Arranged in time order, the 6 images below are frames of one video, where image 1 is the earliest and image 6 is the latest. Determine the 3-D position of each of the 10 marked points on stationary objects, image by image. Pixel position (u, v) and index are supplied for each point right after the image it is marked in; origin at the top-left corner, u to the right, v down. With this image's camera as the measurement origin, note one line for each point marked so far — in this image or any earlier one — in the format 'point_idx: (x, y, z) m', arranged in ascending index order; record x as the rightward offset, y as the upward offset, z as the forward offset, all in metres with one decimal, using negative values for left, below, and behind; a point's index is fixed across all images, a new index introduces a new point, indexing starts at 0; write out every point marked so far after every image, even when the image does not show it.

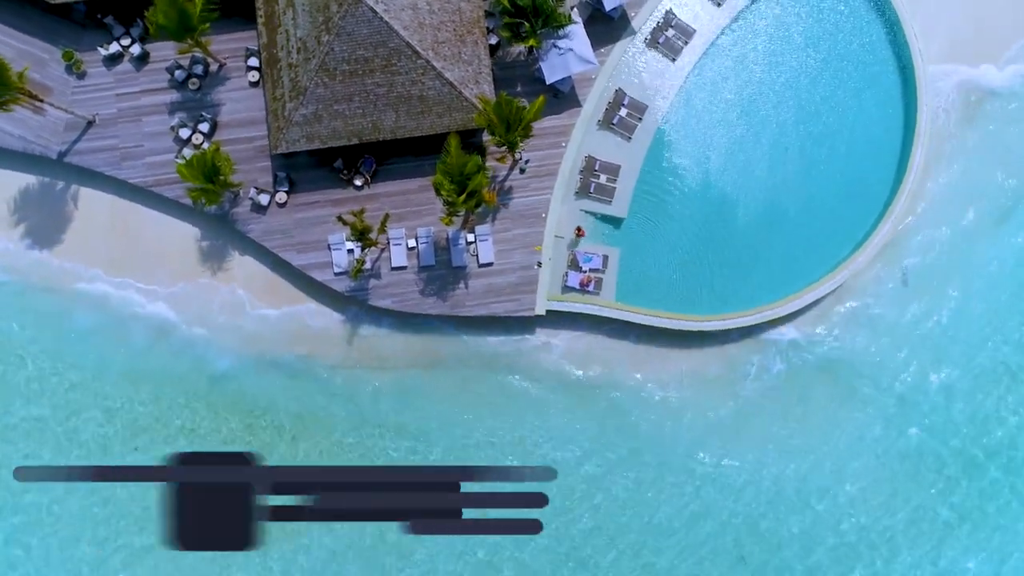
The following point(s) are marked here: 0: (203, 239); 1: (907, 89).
0: (-7.5, +1.2, +15.7) m
1: (+9.7, +5.0, +15.9) m
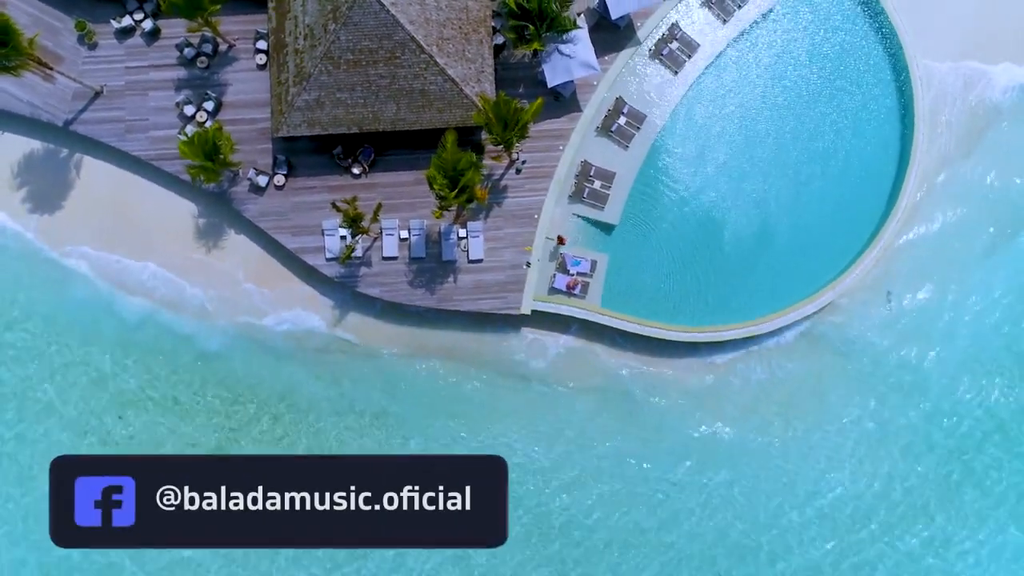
0: (-7.7, +1.8, +16.0) m
1: (+9.8, +4.3, +16.0) m
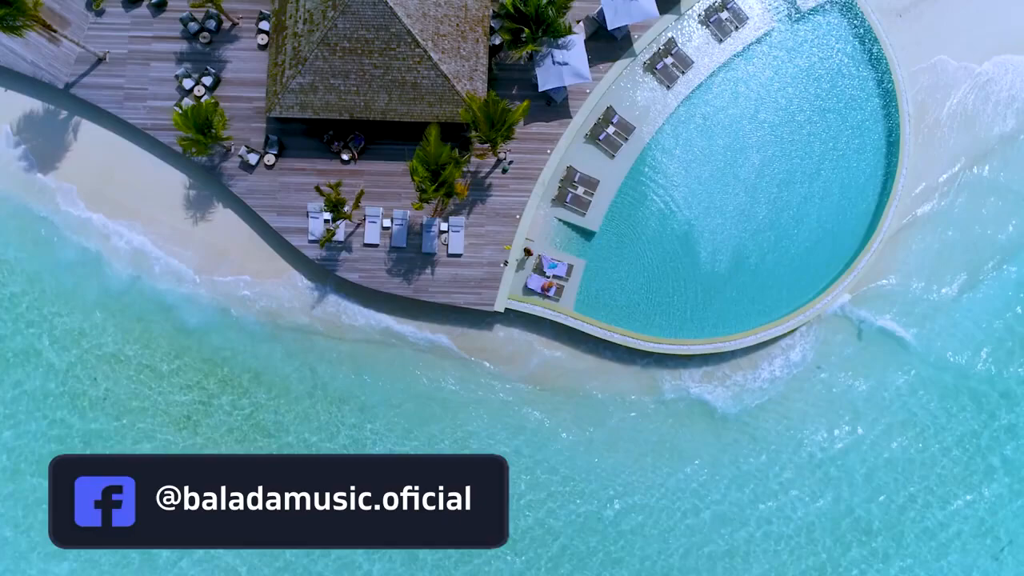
0: (-8.1, +2.6, +16.2) m
1: (+9.6, +3.5, +16.2) m
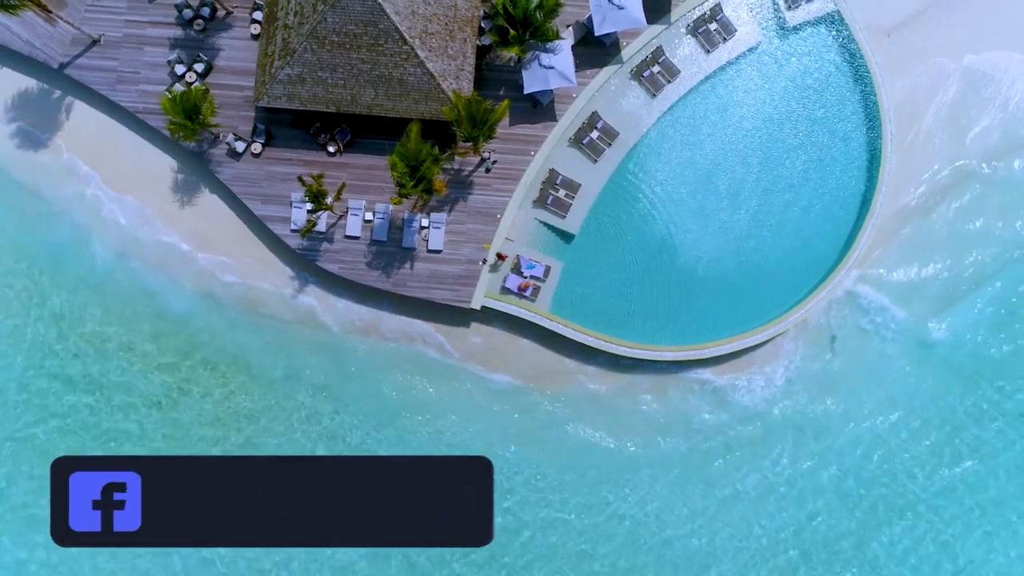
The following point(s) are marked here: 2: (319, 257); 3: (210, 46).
0: (-8.5, +3.0, +16.4) m
1: (+9.2, +3.1, +16.4) m
2: (-4.7, +0.8, +15.7) m
3: (-7.4, +6.0, +15.9) m
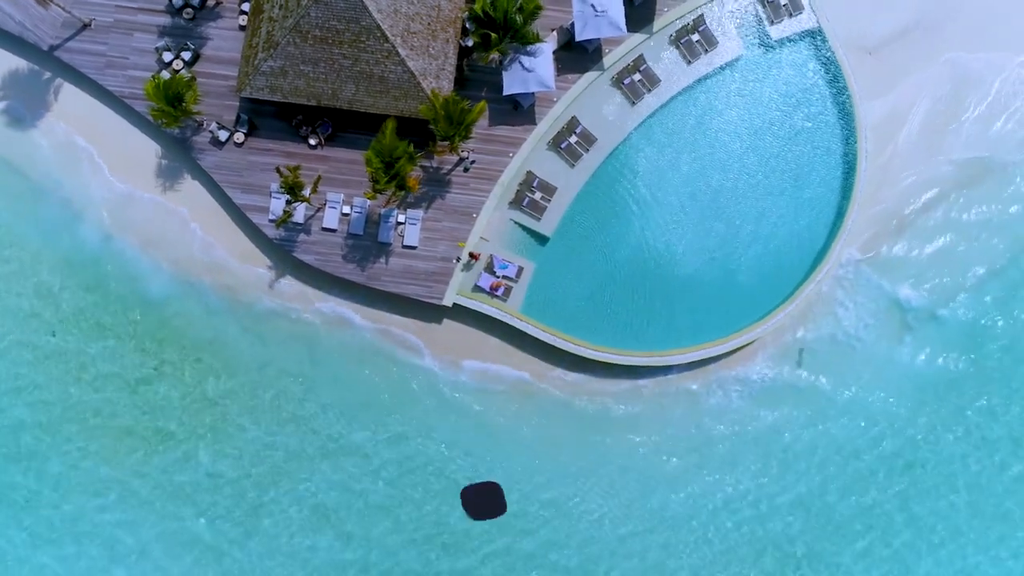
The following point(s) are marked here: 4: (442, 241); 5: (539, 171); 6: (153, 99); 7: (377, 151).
0: (-9.0, +3.4, +16.7) m
1: (+8.6, +2.7, +16.5) m
2: (-5.3, +1.0, +15.9) m
3: (-7.8, +6.3, +16.1) m
4: (-1.7, +1.2, +15.9) m
5: (+0.7, +2.9, +16.2) m
6: (-8.1, +4.3, +14.6) m
7: (-2.9, +2.9, +13.7) m
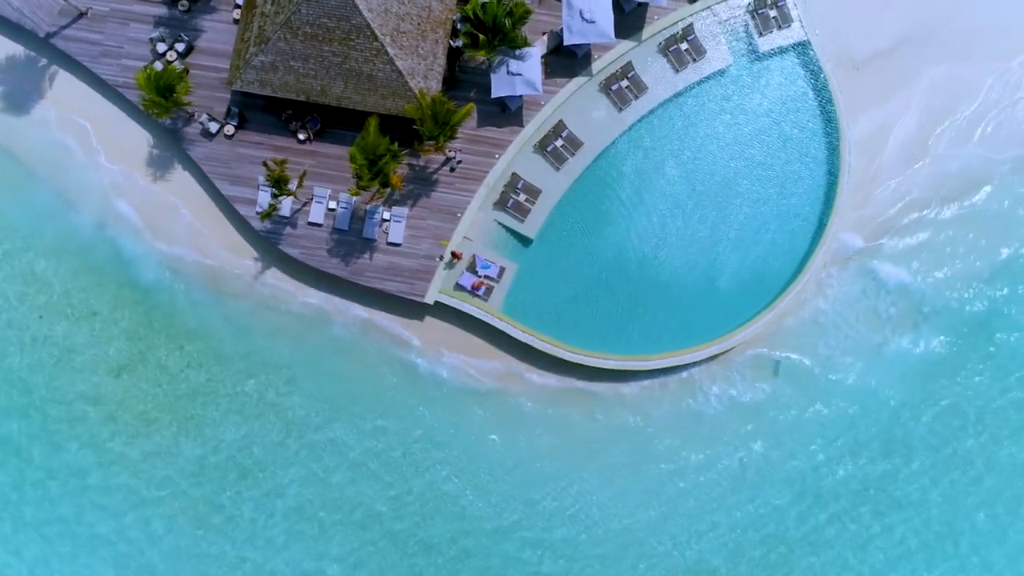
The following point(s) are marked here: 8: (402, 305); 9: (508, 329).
0: (-9.4, +3.7, +16.9) m
1: (+8.3, +2.4, +16.7) m
2: (-5.8, +1.2, +16.1) m
3: (-8.1, +6.6, +16.3) m
4: (-2.2, +1.2, +16.1) m
5: (+0.3, +2.9, +16.3) m
6: (-8.5, +4.6, +14.8) m
7: (-3.2, +3.0, +13.9) m
8: (-2.9, -0.4, +16.6) m
9: (-0.1, -1.1, +16.2) m
